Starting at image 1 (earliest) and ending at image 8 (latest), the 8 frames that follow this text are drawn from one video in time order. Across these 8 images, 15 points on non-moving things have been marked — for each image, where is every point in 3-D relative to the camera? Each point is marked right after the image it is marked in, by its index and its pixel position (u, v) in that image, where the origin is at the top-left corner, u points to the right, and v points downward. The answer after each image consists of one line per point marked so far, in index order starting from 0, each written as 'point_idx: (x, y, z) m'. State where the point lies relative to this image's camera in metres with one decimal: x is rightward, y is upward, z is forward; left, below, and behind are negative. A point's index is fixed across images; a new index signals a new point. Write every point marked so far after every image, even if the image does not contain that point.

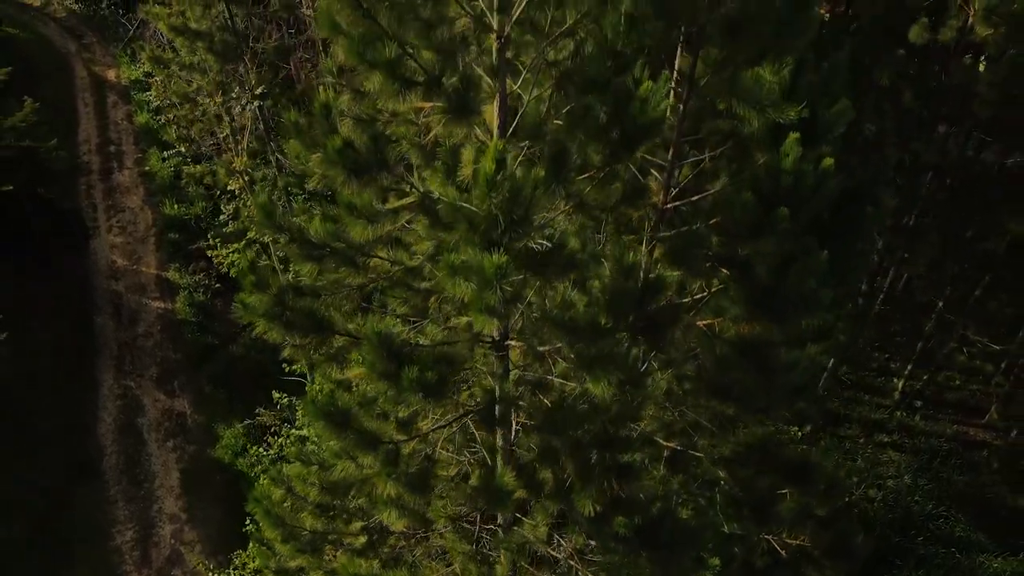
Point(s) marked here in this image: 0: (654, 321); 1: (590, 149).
0: (+1.0, -0.3, +5.3) m
1: (+0.6, +1.0, +5.0) m
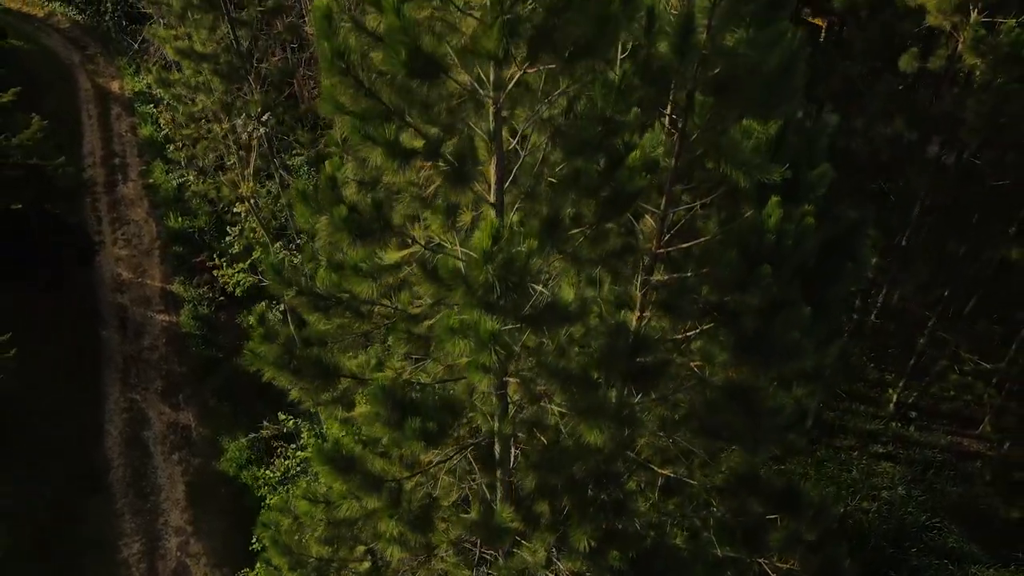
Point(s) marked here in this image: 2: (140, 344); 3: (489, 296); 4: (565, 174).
0: (+1.0, -0.7, +5.6) m
1: (+0.5, +0.7, +5.2) m
2: (-9.4, -1.4, +17.4) m
3: (-0.1, -0.1, +4.6) m
4: (+0.4, +0.8, +5.2) m
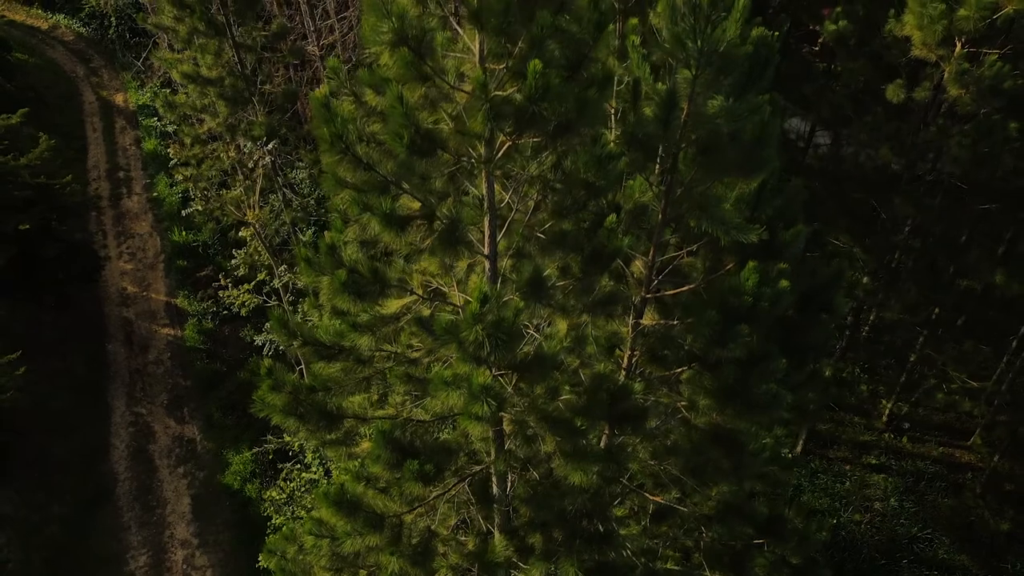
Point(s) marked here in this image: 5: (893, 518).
0: (+1.0, -1.1, +5.9) m
1: (+0.5, +0.3, +5.6) m
2: (-9.4, -1.8, +17.8) m
3: (-0.2, -0.5, +4.9) m
4: (+0.3, +0.4, +5.5) m
5: (+8.1, -4.8, +14.5) m
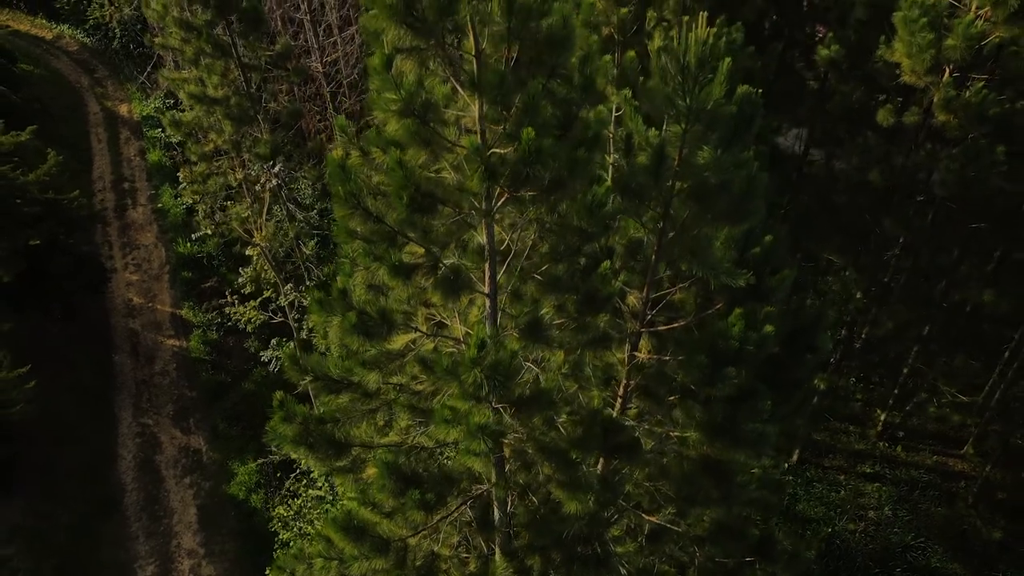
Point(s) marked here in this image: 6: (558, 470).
0: (+1.0, -1.4, +6.2) m
1: (+0.5, -0.1, +5.9) m
2: (-9.4, -2.1, +18.1) m
3: (-0.2, -0.8, +5.2) m
4: (+0.3, +0.1, +5.8) m
5: (+8.1, -5.1, +14.8) m
6: (+0.4, -1.5, +5.9) m
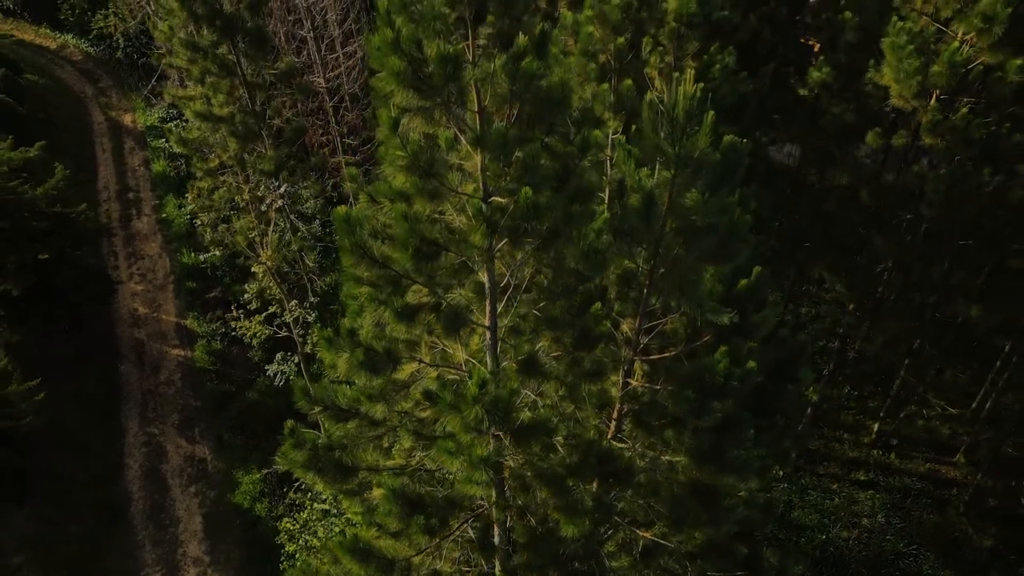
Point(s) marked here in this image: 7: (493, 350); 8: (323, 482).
0: (+1.0, -1.7, +6.5) m
1: (+0.5, -0.4, +6.2) m
2: (-9.4, -2.4, +18.4) m
3: (-0.2, -1.1, +5.5) m
4: (+0.3, -0.2, +6.1) m
5: (+8.1, -5.4, +15.1) m
6: (+0.4, -1.9, +6.2) m
7: (-0.1, -0.6, +6.3) m
8: (-1.7, -1.9, +6.5) m
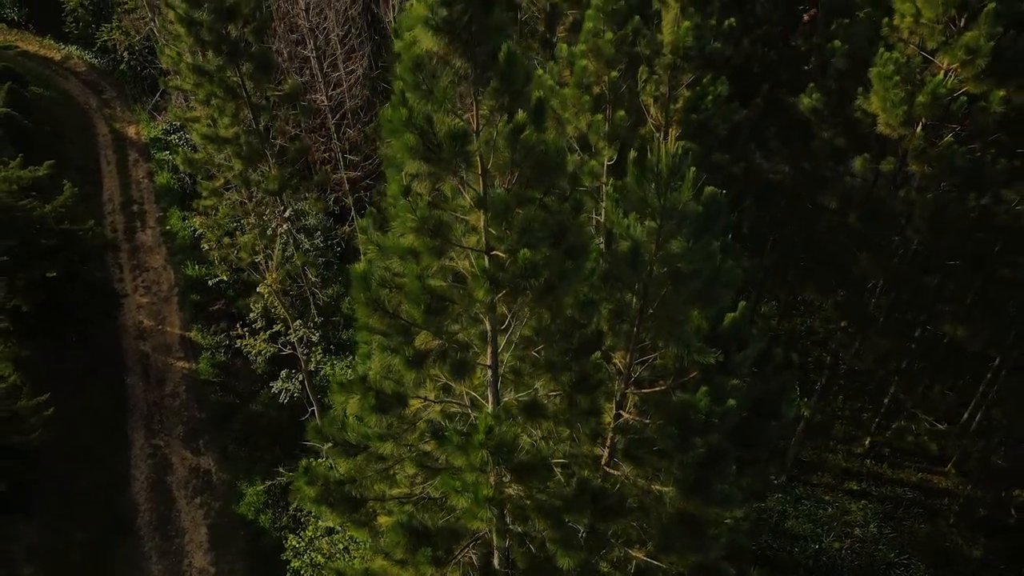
0: (+0.9, -2.1, +6.9) m
1: (+0.5, -0.8, +6.5) m
2: (-9.5, -2.8, +18.7) m
3: (-0.2, -1.5, +5.9) m
4: (+0.3, -0.6, +6.5) m
5: (+8.0, -5.8, +15.5) m
6: (+0.4, -2.2, +6.6) m
7: (-0.2, -1.0, +6.7) m
8: (-1.8, -2.3, +6.9) m
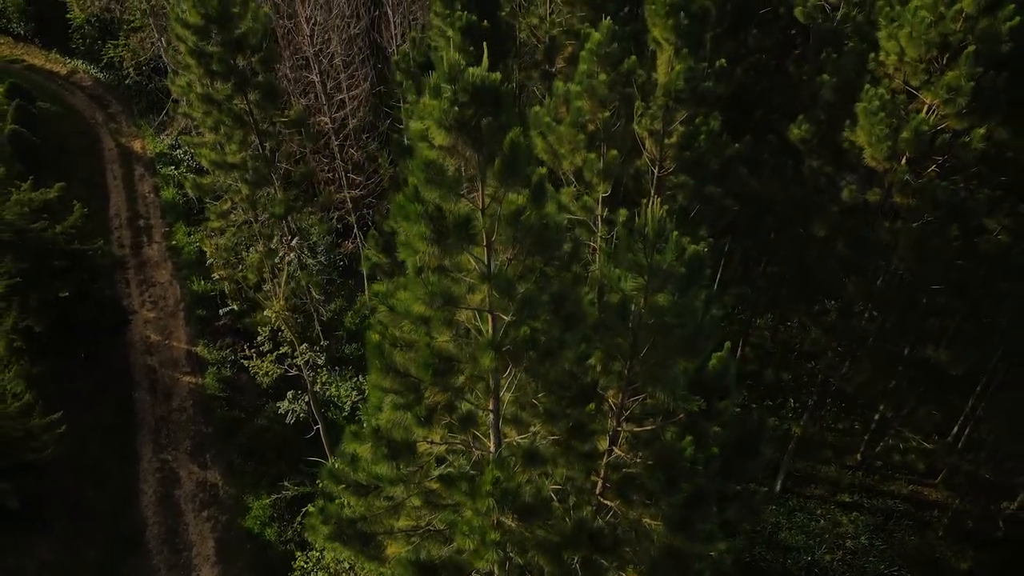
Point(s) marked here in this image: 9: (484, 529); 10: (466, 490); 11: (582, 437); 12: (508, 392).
0: (+0.9, -2.6, +7.3) m
1: (+0.4, -1.3, +7.0) m
2: (-9.5, -3.3, +19.2) m
3: (-0.3, -2.0, +6.3) m
4: (+0.3, -1.1, +6.9) m
5: (+8.0, -6.3, +15.9) m
6: (+0.4, -2.7, +7.0) m
7: (-0.2, -1.5, +7.1) m
8: (-1.8, -2.8, +7.3) m
9: (-0.3, -2.1, +6.3) m
10: (-0.5, -1.8, +6.4) m
11: (+0.7, -1.4, +7.0) m
12: (-0.1, -1.2, +7.1) m
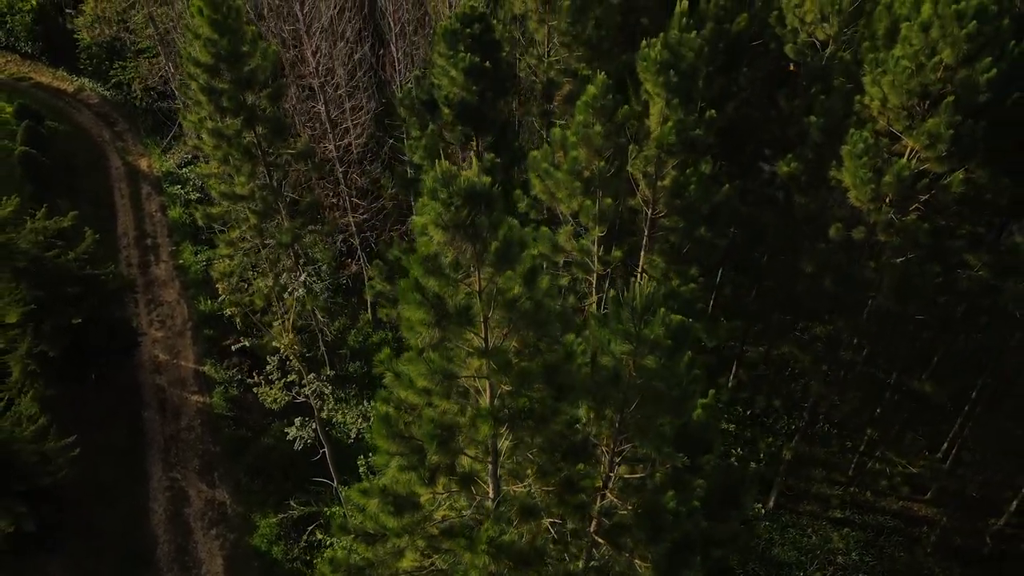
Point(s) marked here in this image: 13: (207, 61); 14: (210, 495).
0: (+0.9, -3.3, +7.9) m
1: (+0.4, -2.0, +7.5) m
2: (-9.5, -4.0, +19.7) m
3: (-0.3, -2.7, +6.9) m
4: (+0.3, -1.8, +7.4) m
5: (+8.0, -7.0, +16.4) m
6: (+0.4, -3.4, +7.6) m
7: (-0.2, -2.1, +7.7) m
8: (-1.8, -3.4, +7.9) m
9: (-0.3, -2.8, +6.8) m
10: (-0.5, -2.5, +7.0) m
11: (+0.7, -2.1, +7.6) m
12: (-0.1, -1.8, +7.7) m
13: (-6.7, +4.9, +15.1) m
14: (-8.0, -5.6, +18.3) m
